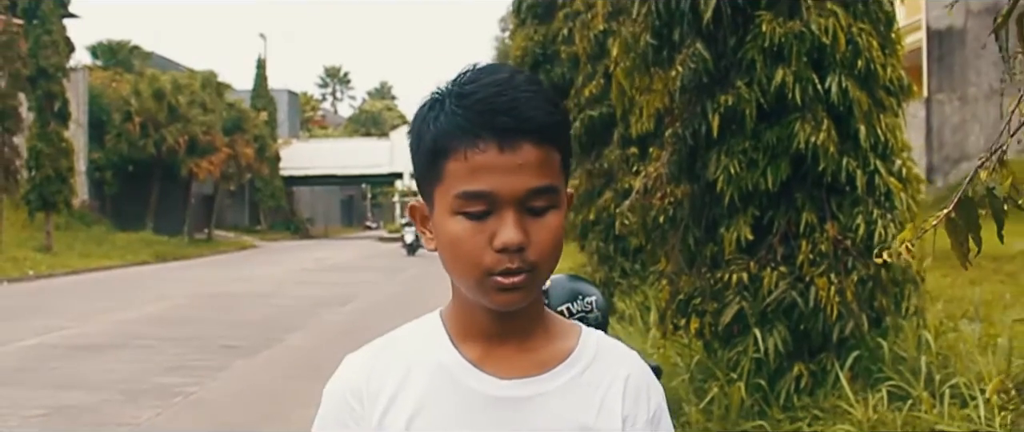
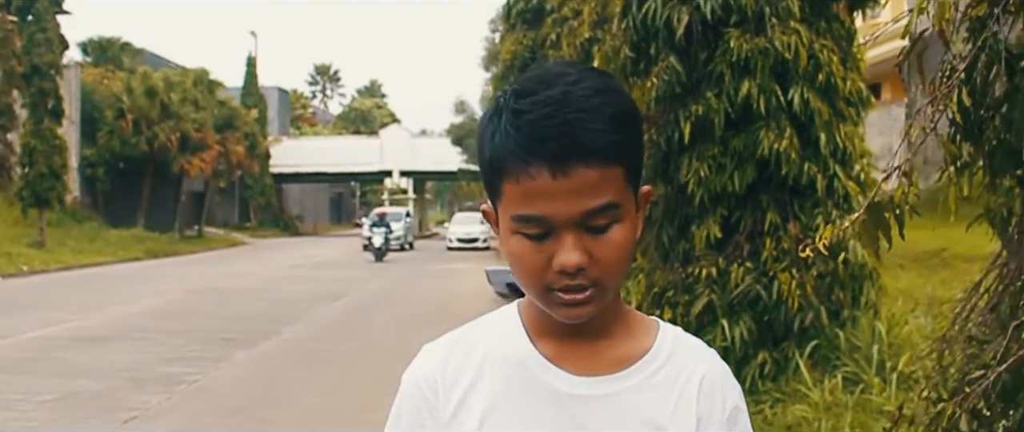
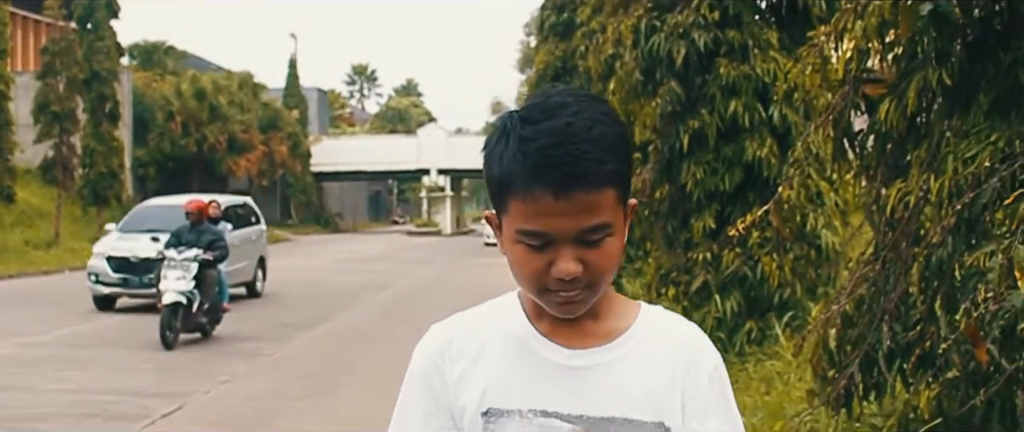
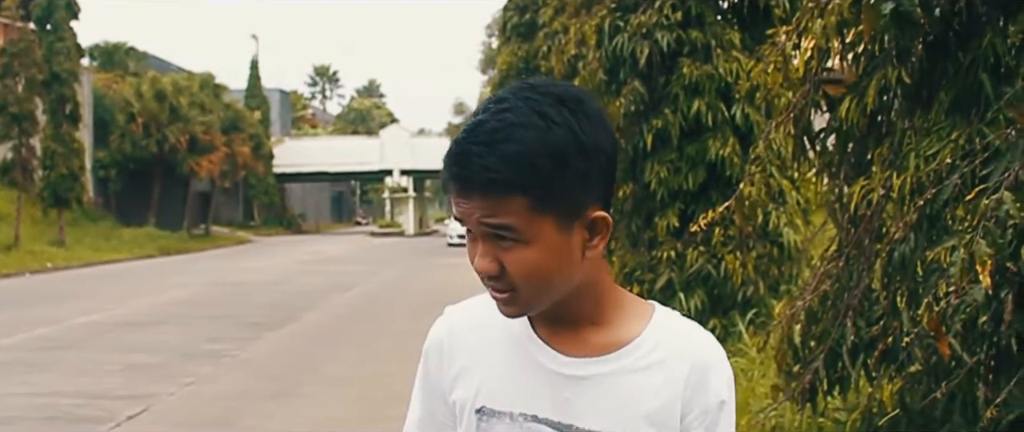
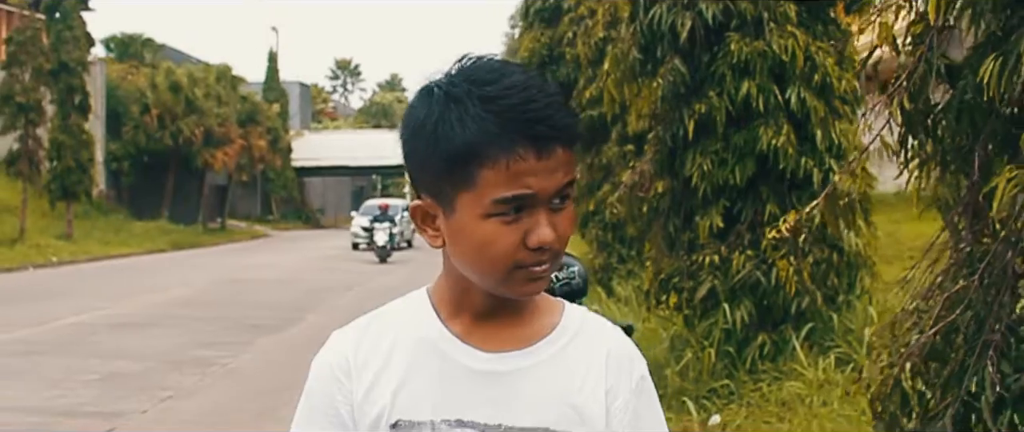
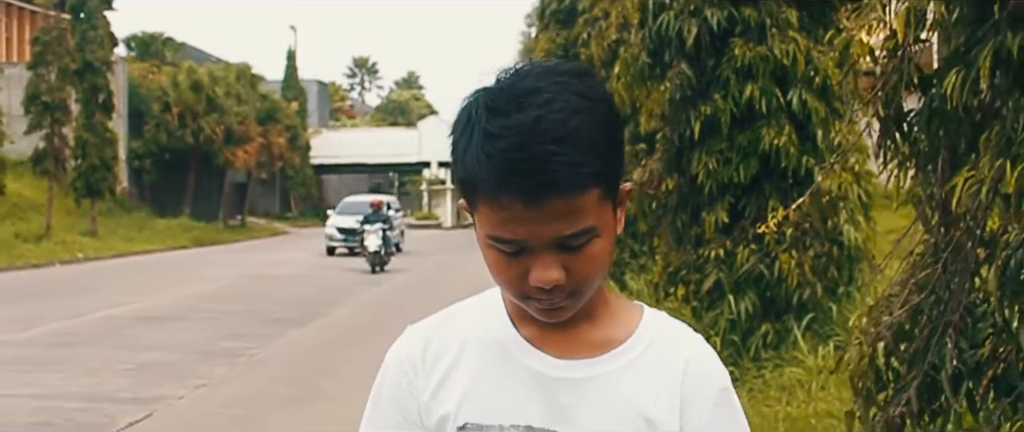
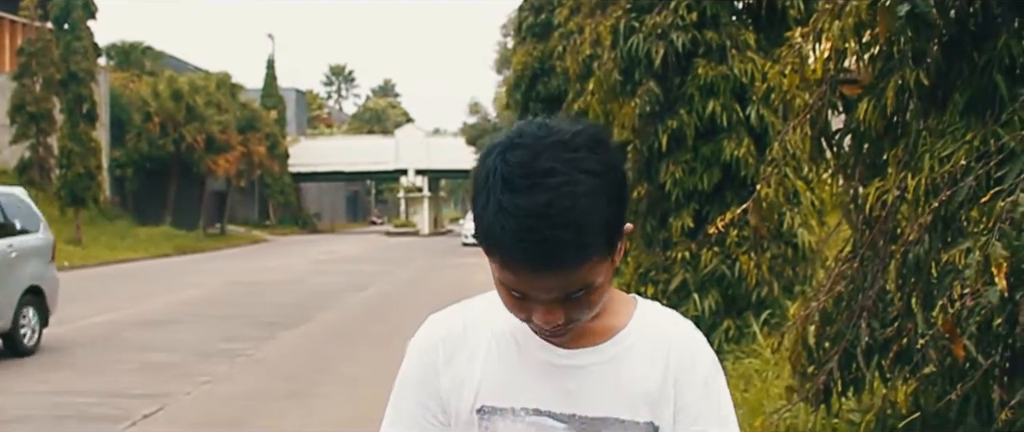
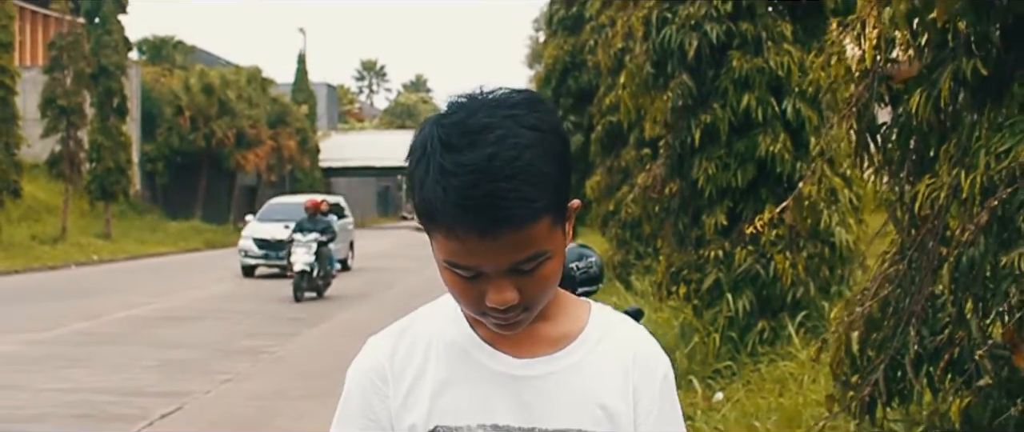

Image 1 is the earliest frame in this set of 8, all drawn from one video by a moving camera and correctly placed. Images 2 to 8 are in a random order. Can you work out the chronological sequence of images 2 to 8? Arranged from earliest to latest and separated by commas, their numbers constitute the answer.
2, 5, 6, 8, 3, 7, 4
